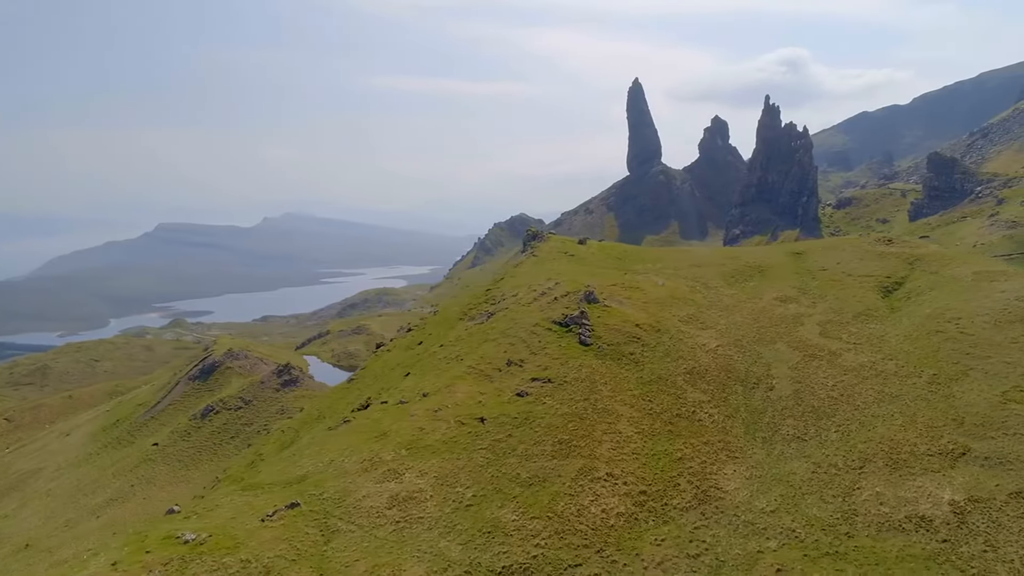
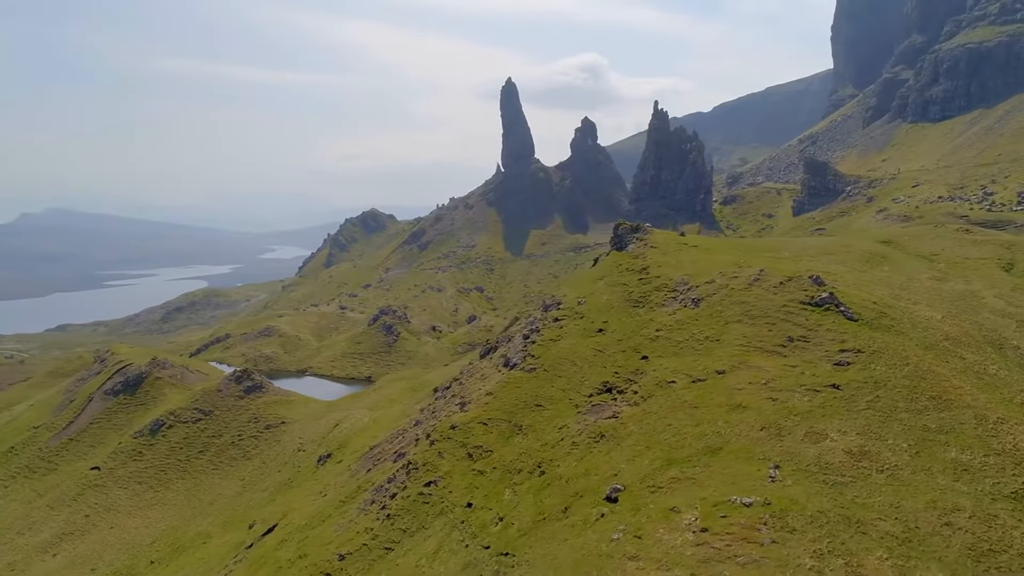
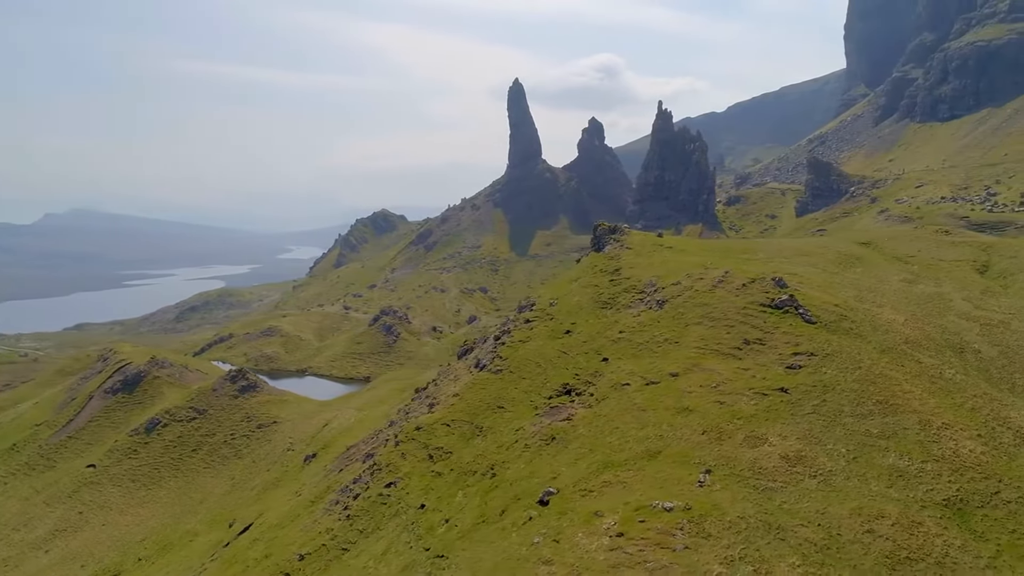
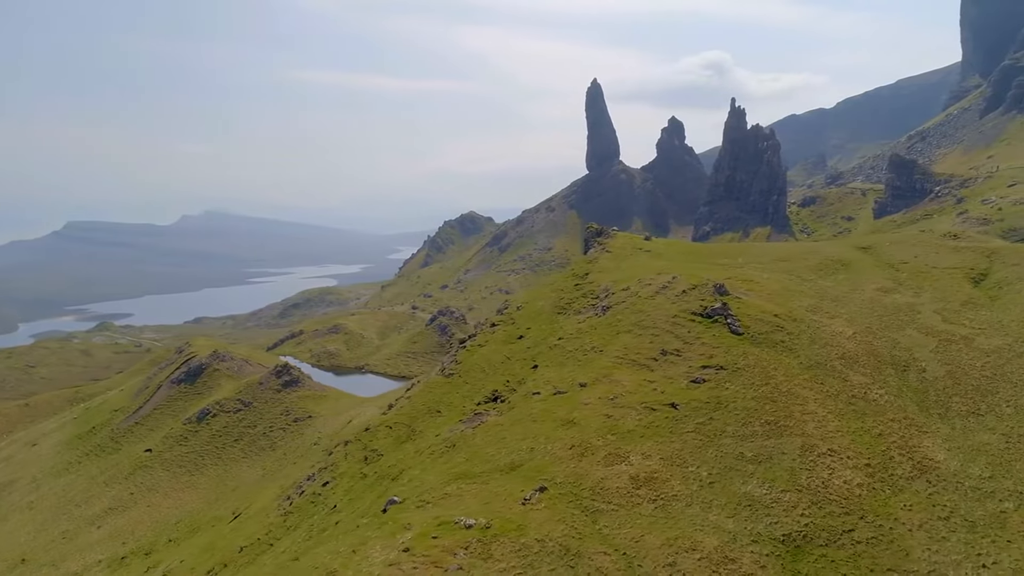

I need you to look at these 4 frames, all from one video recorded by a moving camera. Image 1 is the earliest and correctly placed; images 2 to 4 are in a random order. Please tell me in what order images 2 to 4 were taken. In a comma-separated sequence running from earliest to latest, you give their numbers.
4, 3, 2
